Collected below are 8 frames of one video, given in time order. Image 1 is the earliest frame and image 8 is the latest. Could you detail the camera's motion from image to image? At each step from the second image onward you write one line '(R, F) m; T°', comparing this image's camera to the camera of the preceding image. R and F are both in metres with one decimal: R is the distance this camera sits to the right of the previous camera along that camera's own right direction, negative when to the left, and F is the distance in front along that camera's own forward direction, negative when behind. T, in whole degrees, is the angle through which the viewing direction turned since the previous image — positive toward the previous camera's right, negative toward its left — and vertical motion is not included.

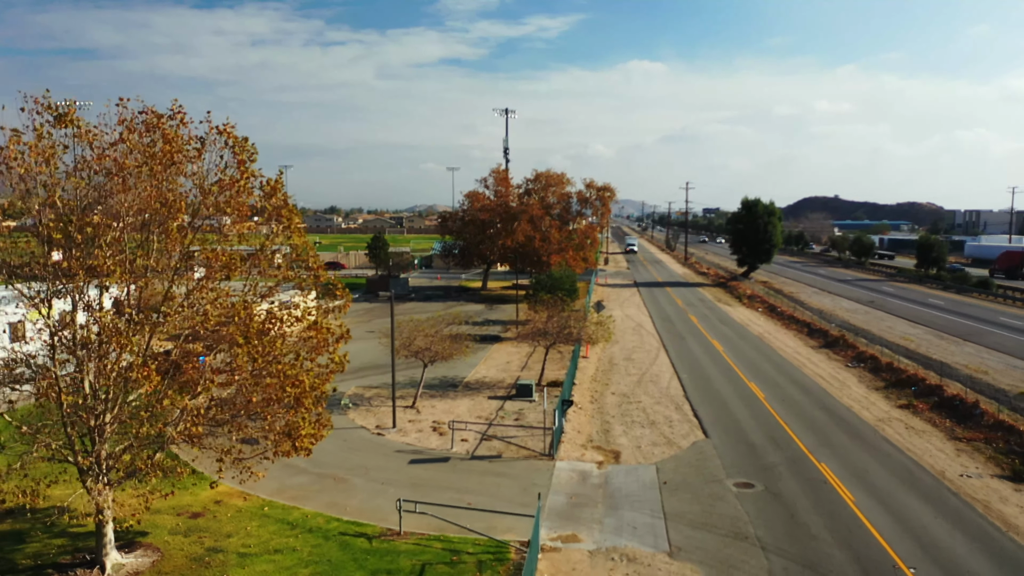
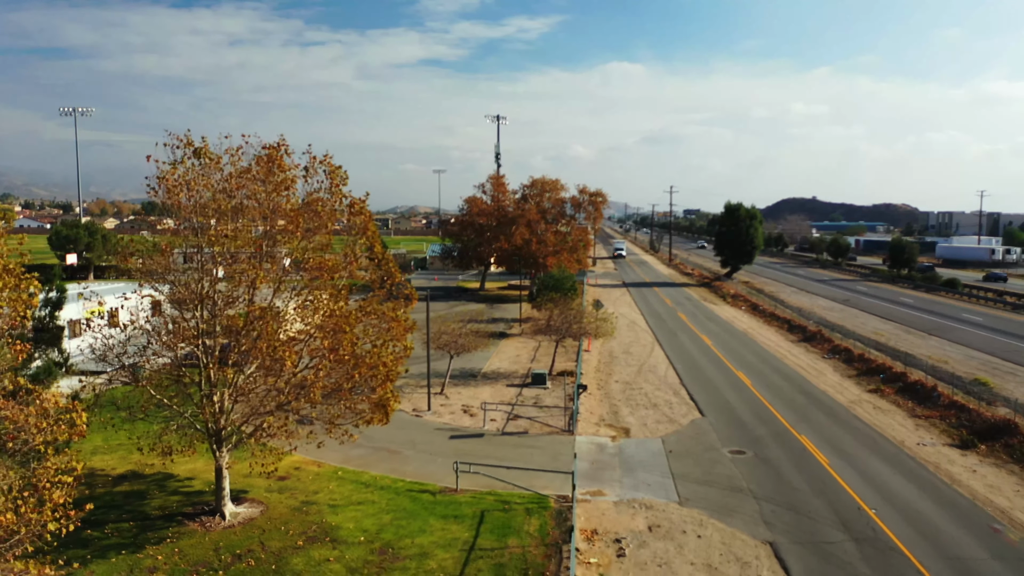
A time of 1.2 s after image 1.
(-1.1, -2.8) m; +1°
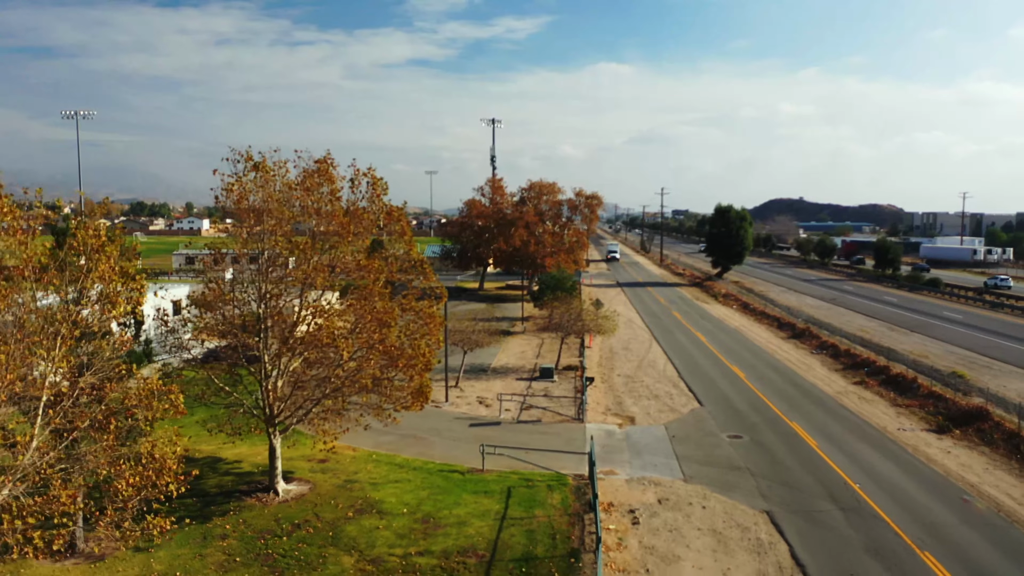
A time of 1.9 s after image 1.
(-0.7, -1.7) m; +1°
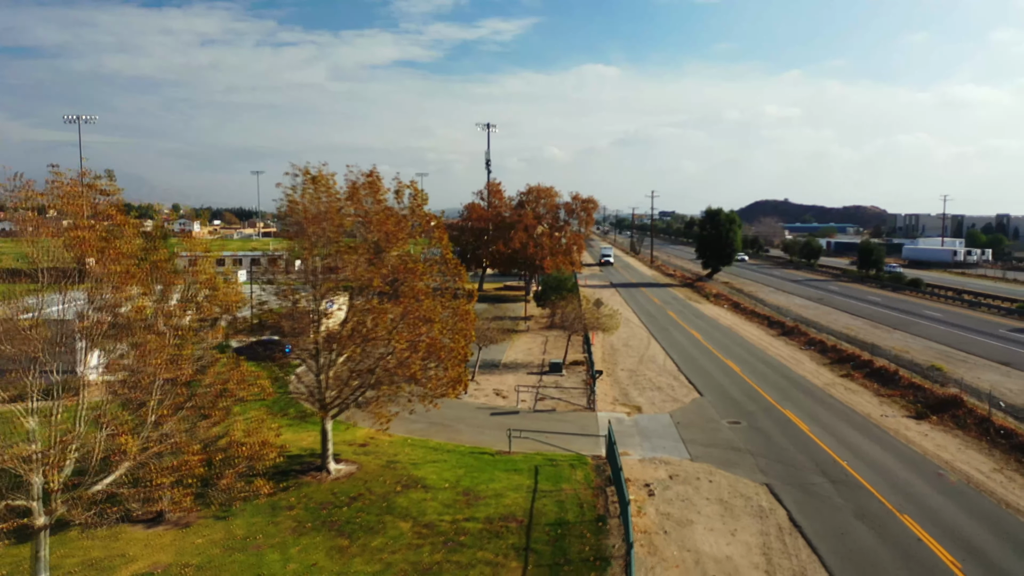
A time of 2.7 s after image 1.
(-0.9, -1.9) m; +1°
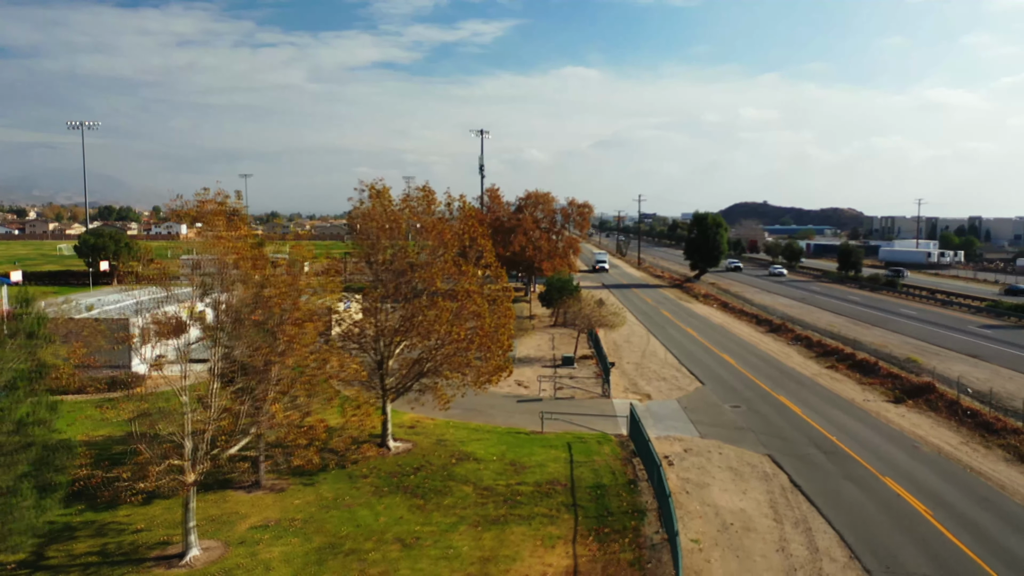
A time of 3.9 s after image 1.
(-1.4, -2.7) m; +1°
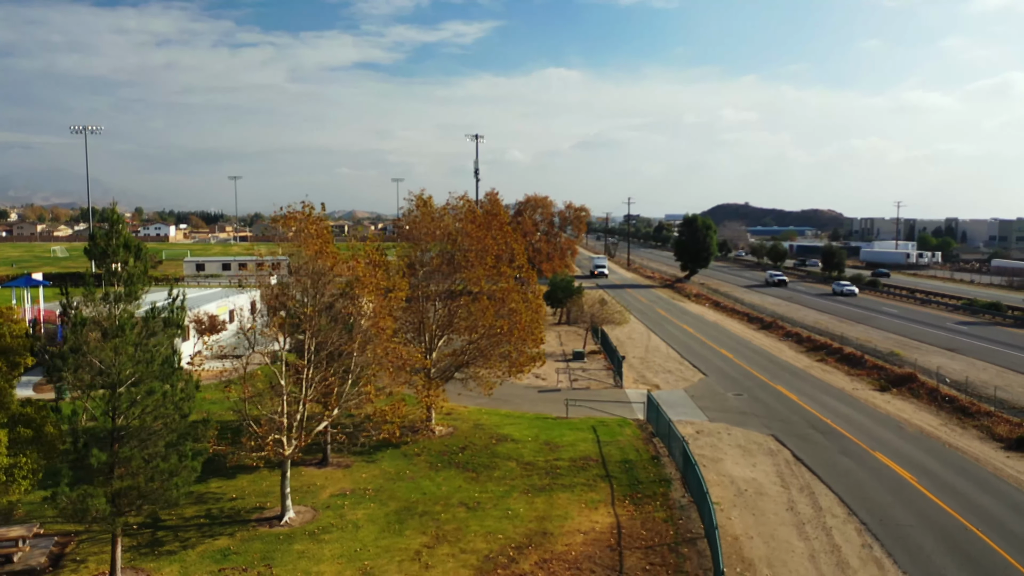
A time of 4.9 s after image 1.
(-1.4, -2.4) m; +1°
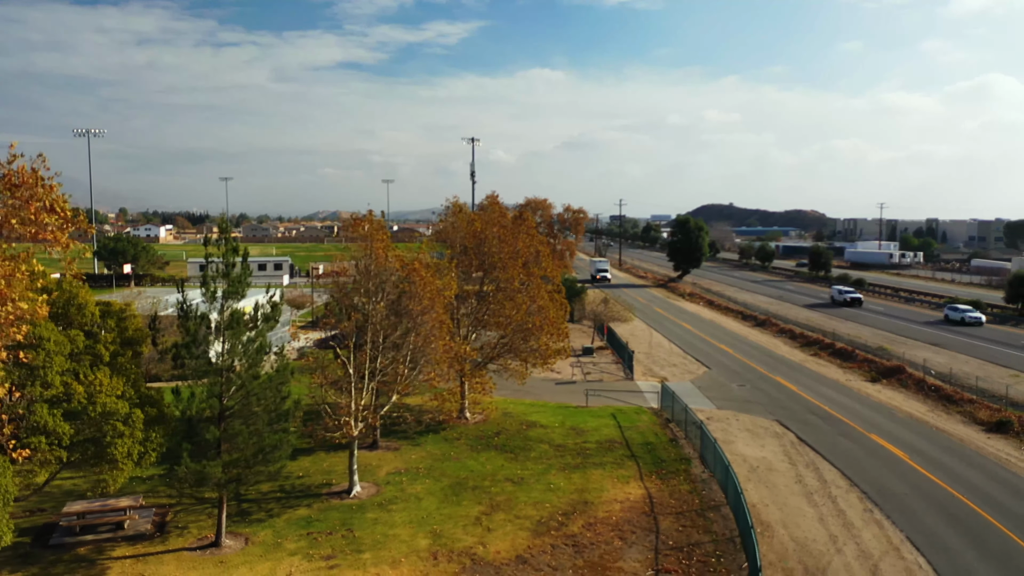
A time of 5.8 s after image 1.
(-1.3, -2.1) m; +1°
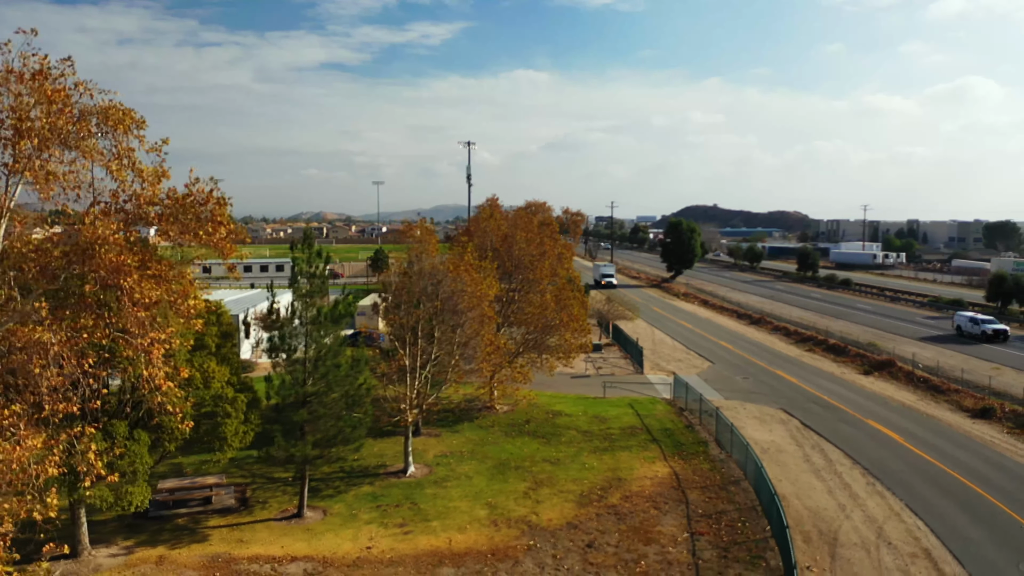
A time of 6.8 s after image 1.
(-1.4, -2.0) m; +1°
